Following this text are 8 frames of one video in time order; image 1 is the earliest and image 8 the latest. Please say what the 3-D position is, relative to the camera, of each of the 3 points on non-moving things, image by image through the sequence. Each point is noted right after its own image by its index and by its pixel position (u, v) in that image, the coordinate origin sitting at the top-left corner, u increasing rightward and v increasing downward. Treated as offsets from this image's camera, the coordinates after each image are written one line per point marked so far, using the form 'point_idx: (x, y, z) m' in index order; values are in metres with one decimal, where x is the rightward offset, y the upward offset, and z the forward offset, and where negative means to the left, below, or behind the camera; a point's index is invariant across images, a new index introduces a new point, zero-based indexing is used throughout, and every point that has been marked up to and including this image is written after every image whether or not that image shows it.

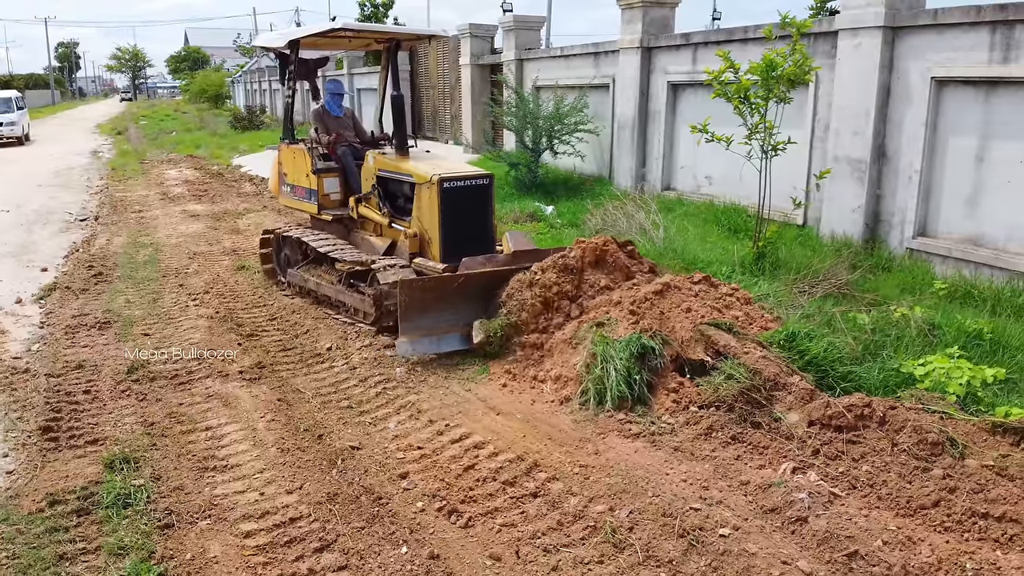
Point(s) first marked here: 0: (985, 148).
0: (+4.3, +1.3, +7.2) m
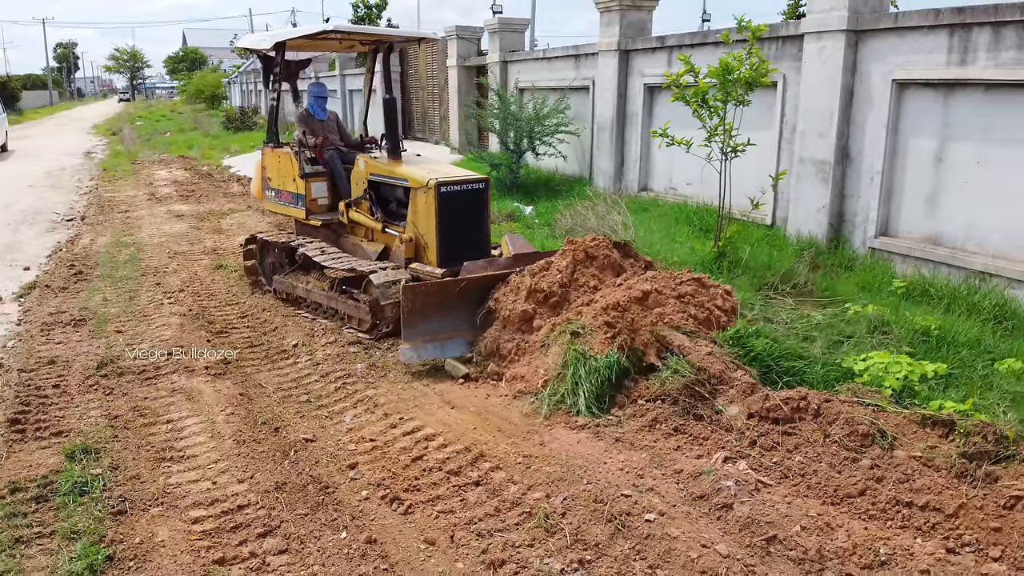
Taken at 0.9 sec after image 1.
0: (+4.0, +1.3, +7.4) m
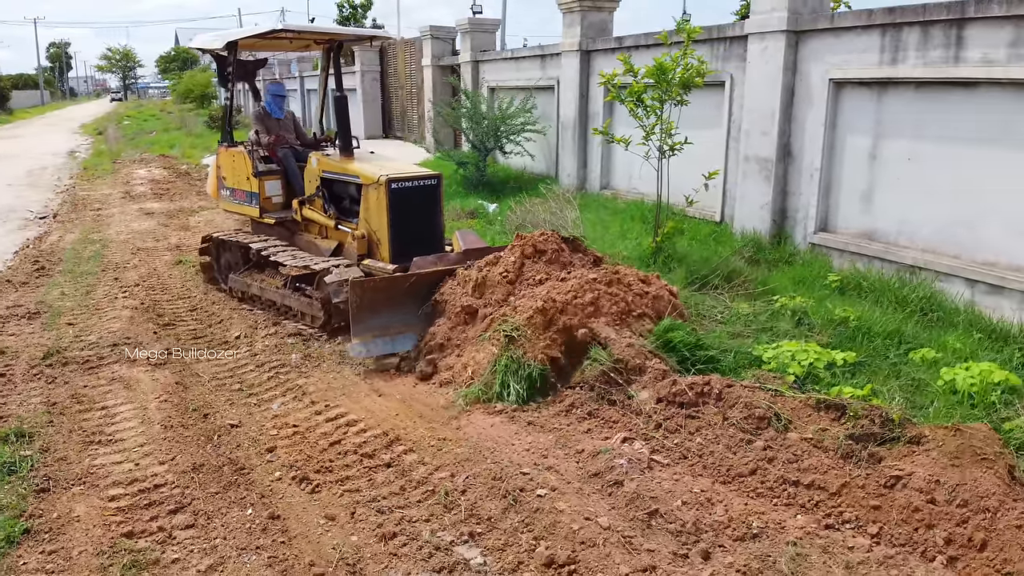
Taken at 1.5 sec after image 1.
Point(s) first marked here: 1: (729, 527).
0: (+3.5, +1.3, +7.6) m
1: (+1.0, -1.1, +3.8) m
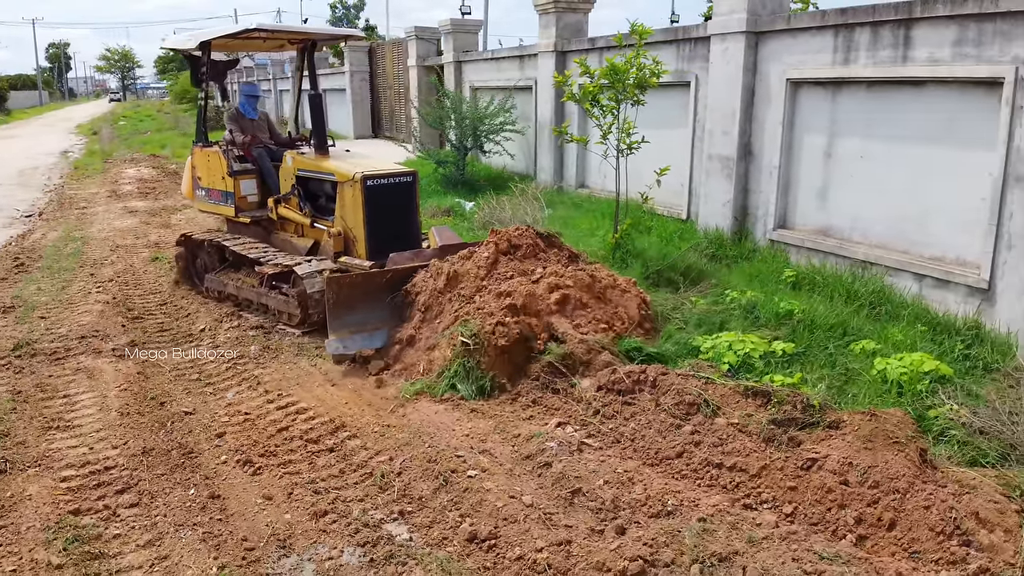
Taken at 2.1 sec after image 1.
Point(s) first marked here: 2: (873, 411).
0: (+3.1, +1.4, +7.8) m
1: (+0.7, -1.1, +3.9) m
2: (+2.0, -0.7, +4.5) m
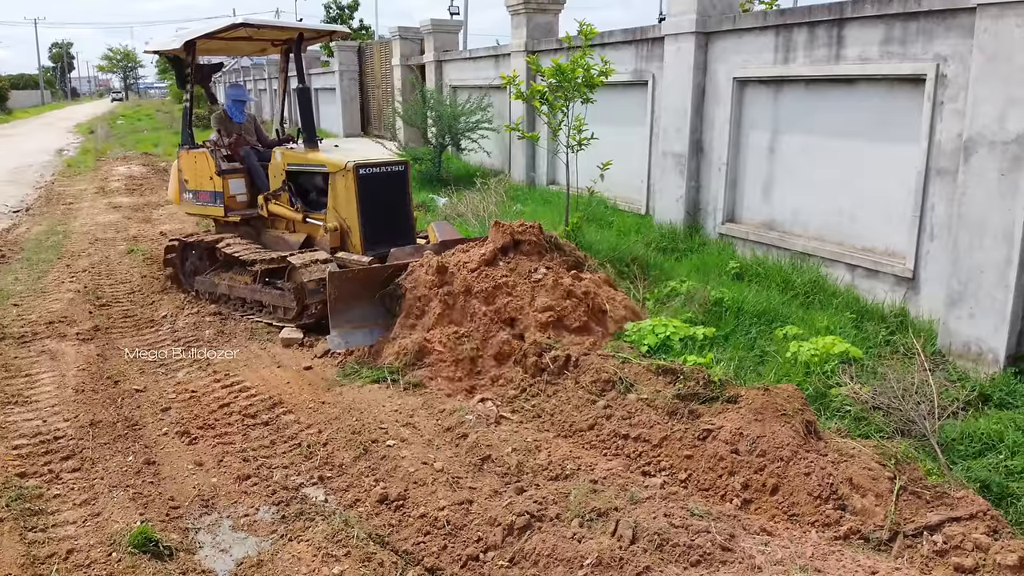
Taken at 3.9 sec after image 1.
0: (+2.7, +1.5, +8.1) m
1: (+0.2, -1.0, +4.3) m
2: (+1.5, -0.6, +4.8) m
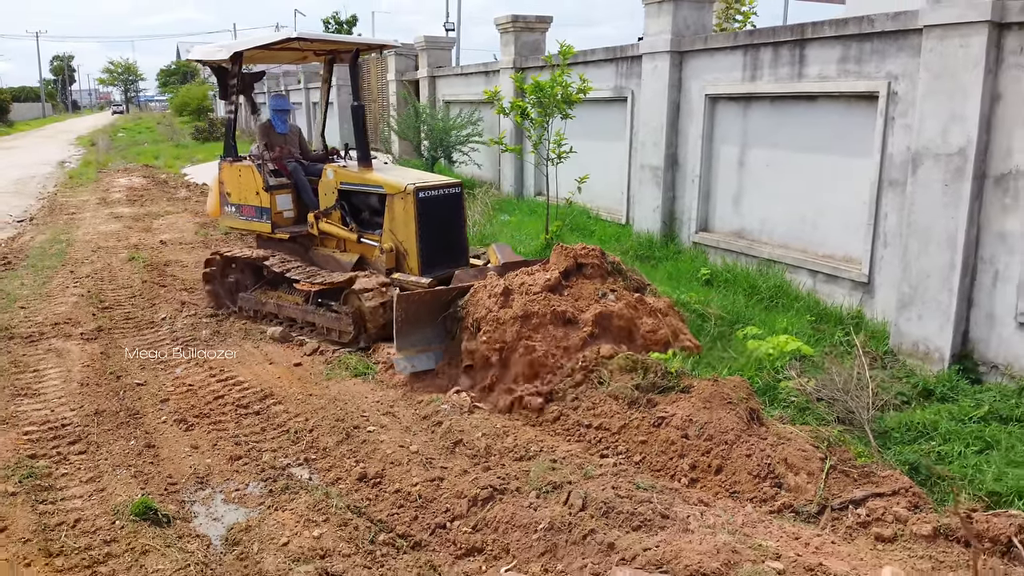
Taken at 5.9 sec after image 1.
0: (+2.5, +1.4, +8.6) m
1: (0.0, -1.0, +4.7) m
2: (+1.4, -0.6, +5.2) m
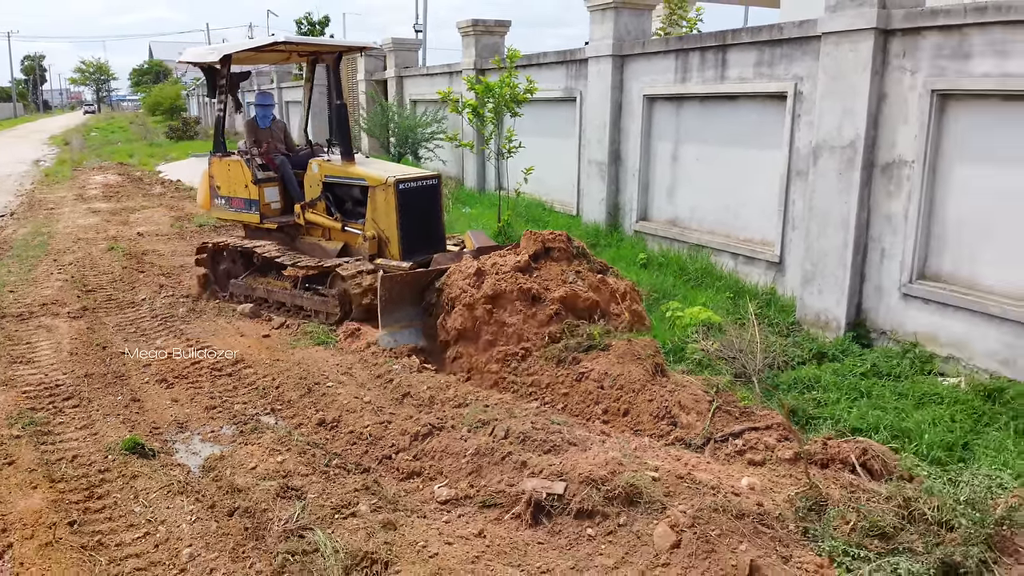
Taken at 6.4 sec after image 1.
0: (+1.9, +1.6, +9.4) m
1: (-0.4, -0.8, +5.4) m
2: (+0.9, -0.4, +6.0) m
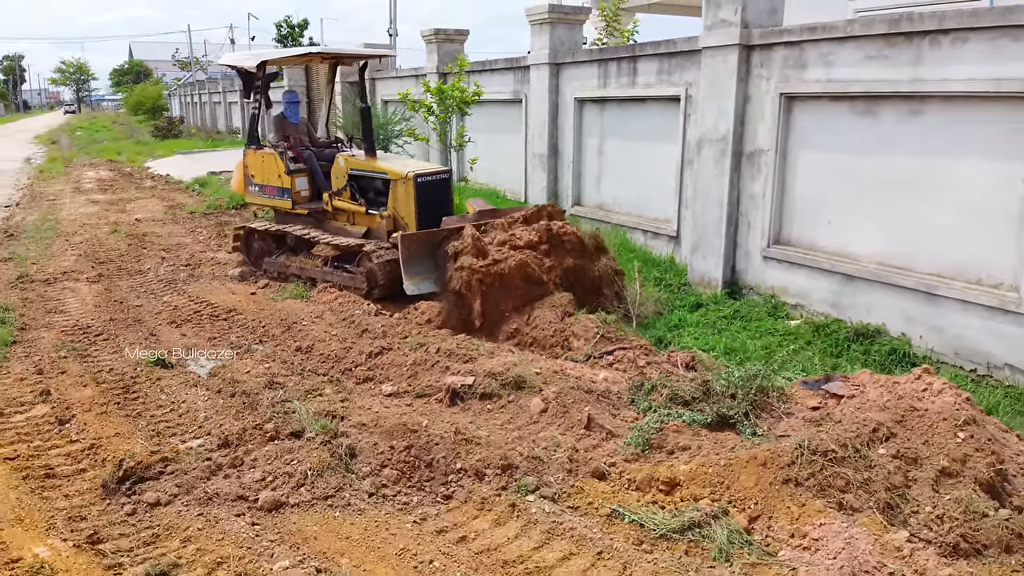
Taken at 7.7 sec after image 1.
0: (+1.3, +2.0, +11.1) m
1: (-1.0, -0.4, +7.1) m
2: (+0.3, 0.0, +7.7) m
